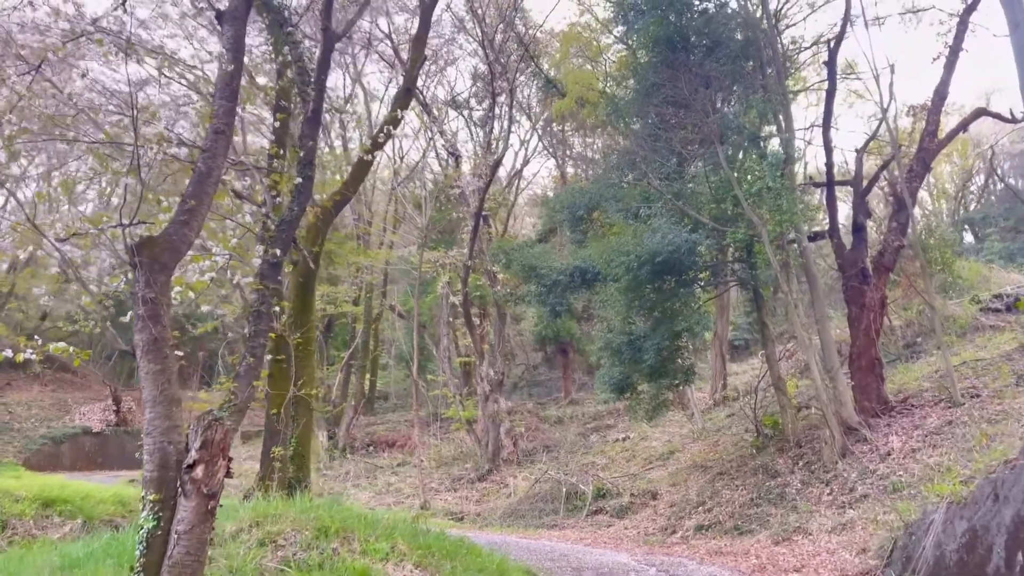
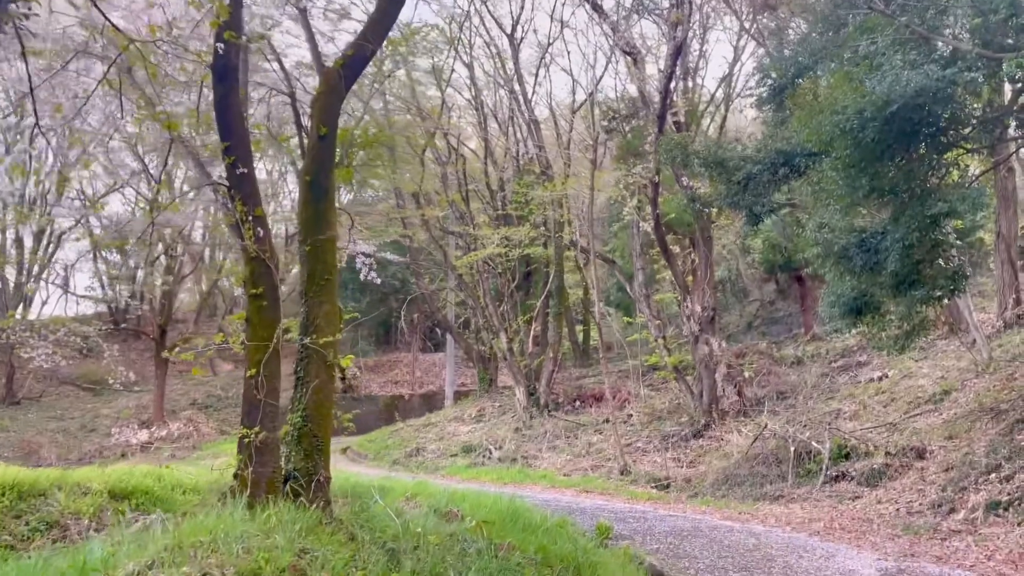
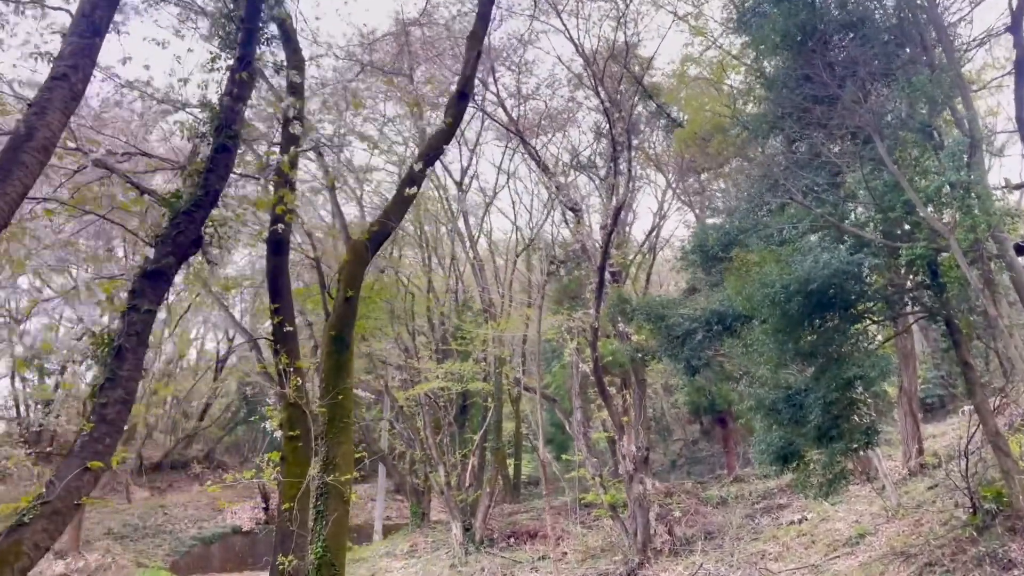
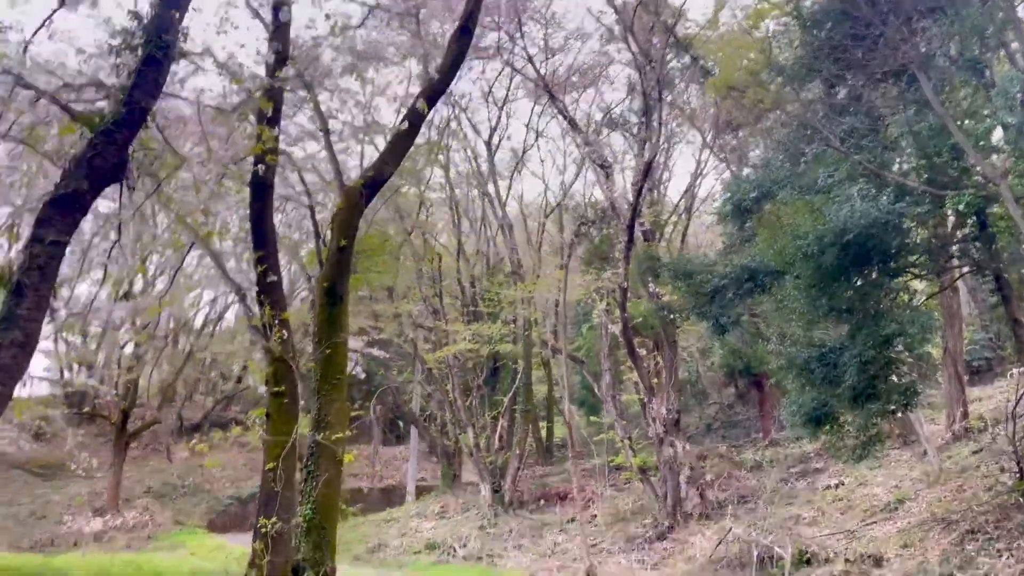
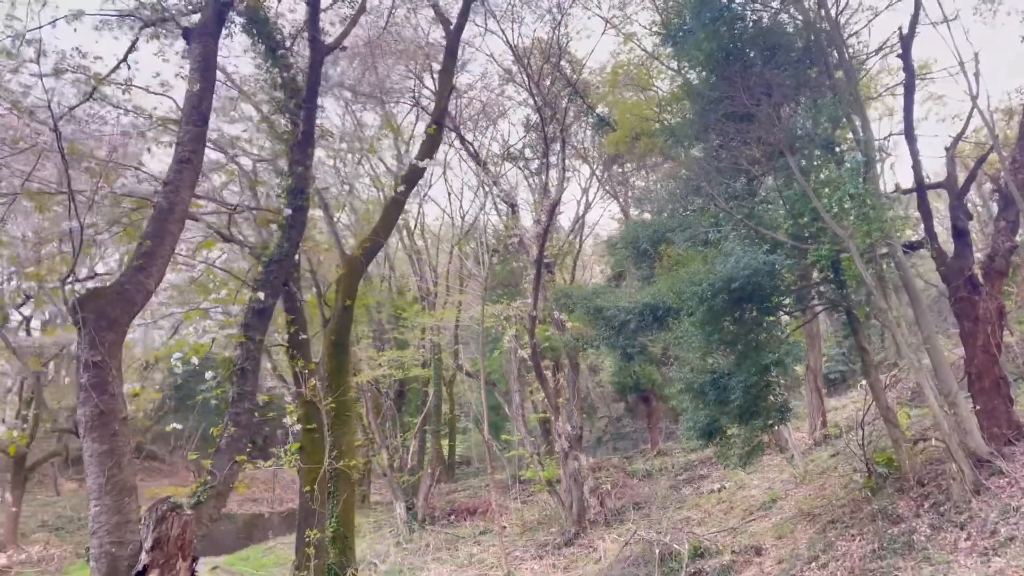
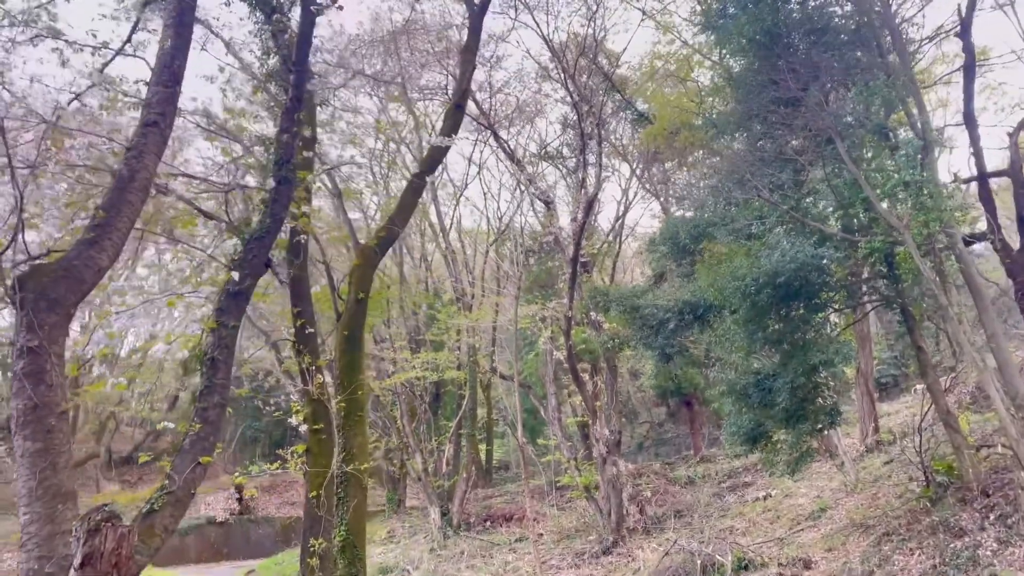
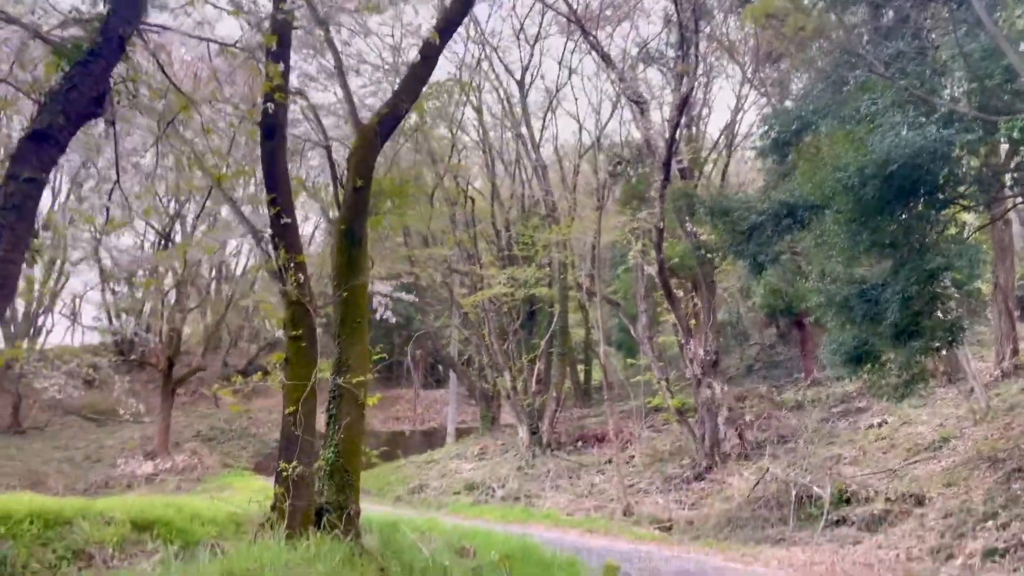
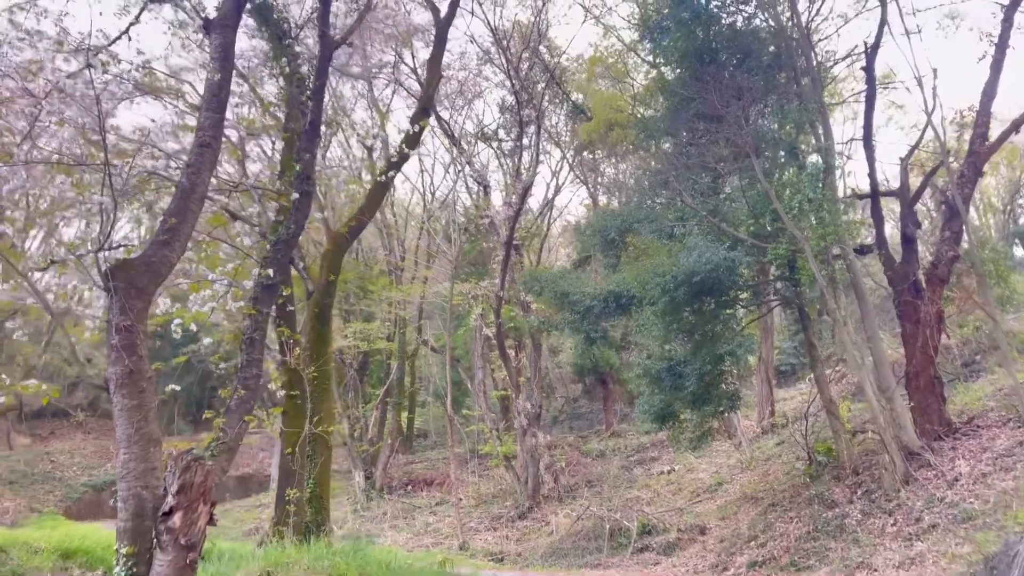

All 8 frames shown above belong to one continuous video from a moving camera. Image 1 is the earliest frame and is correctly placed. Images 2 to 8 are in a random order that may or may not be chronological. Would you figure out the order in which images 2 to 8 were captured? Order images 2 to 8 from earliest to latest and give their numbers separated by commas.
8, 5, 6, 3, 4, 7, 2
